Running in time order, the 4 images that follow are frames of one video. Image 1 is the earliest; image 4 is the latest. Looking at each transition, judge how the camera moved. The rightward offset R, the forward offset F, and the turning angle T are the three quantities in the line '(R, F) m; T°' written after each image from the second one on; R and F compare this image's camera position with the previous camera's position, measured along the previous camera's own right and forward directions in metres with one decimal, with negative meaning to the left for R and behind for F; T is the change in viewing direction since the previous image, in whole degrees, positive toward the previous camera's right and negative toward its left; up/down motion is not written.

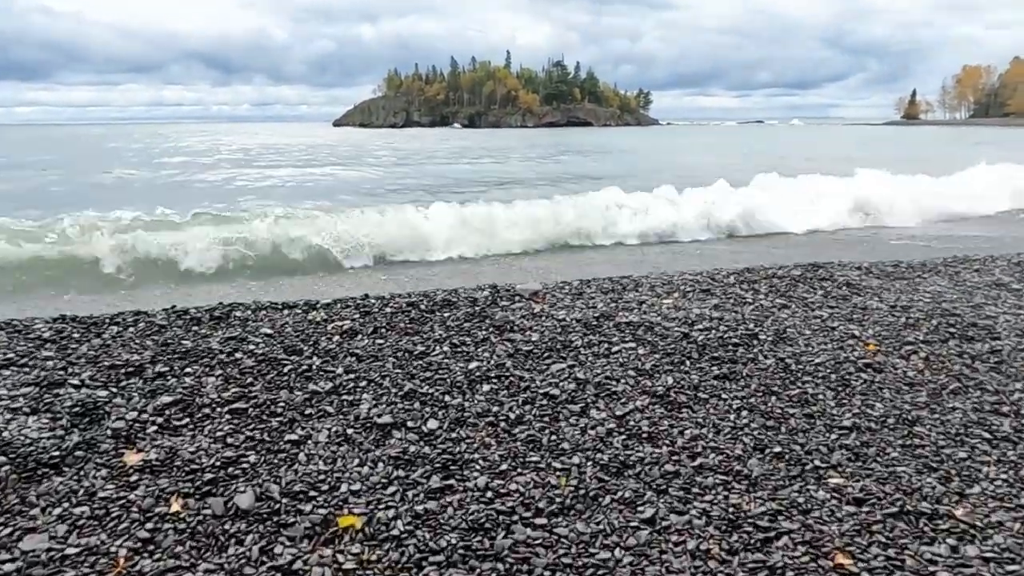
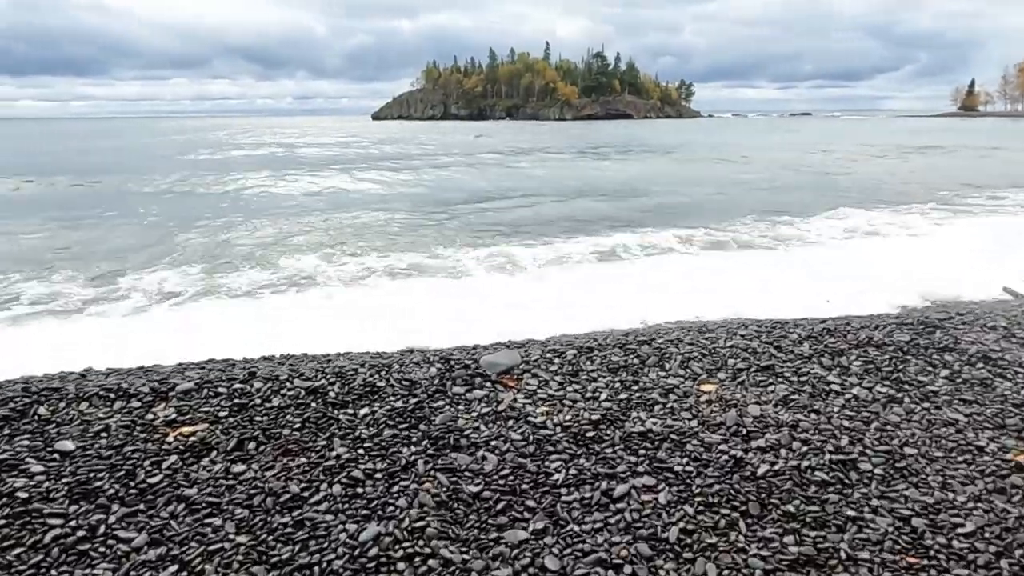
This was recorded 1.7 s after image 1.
(+0.7, +2.9) m; -3°
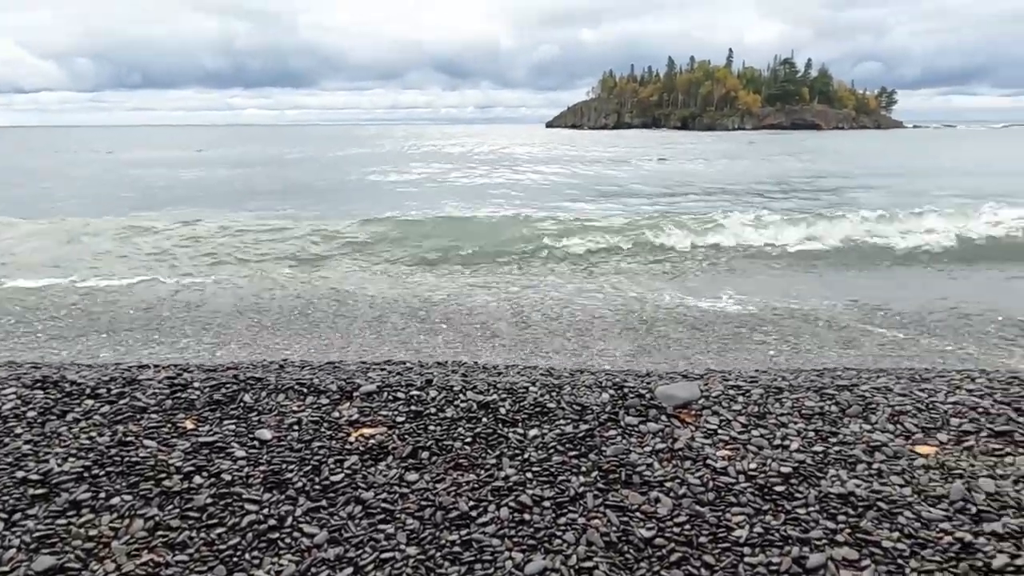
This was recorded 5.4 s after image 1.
(-0.2, +0.2) m; -14°
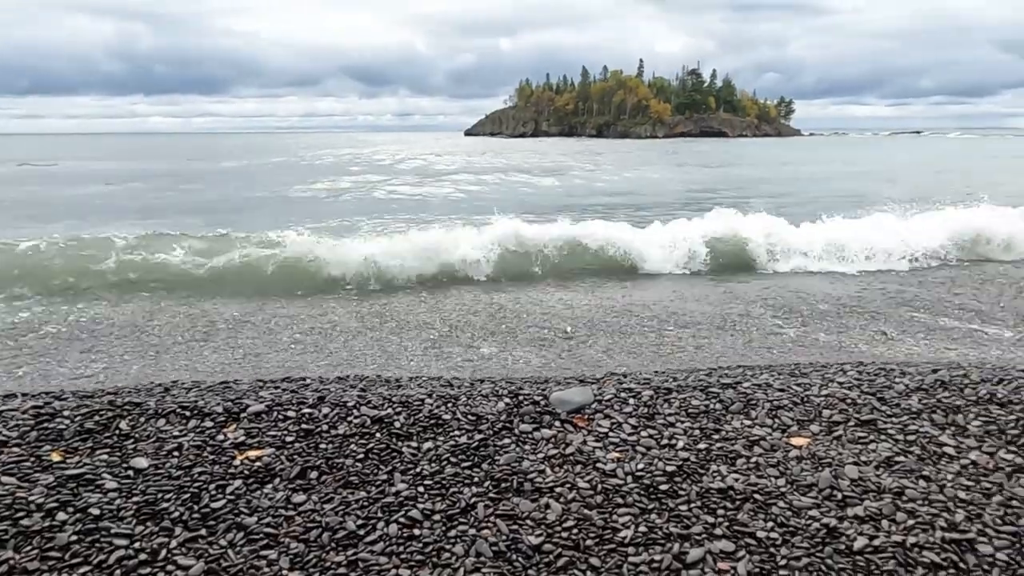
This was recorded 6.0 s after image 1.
(+0.3, 0.0) m; +7°
